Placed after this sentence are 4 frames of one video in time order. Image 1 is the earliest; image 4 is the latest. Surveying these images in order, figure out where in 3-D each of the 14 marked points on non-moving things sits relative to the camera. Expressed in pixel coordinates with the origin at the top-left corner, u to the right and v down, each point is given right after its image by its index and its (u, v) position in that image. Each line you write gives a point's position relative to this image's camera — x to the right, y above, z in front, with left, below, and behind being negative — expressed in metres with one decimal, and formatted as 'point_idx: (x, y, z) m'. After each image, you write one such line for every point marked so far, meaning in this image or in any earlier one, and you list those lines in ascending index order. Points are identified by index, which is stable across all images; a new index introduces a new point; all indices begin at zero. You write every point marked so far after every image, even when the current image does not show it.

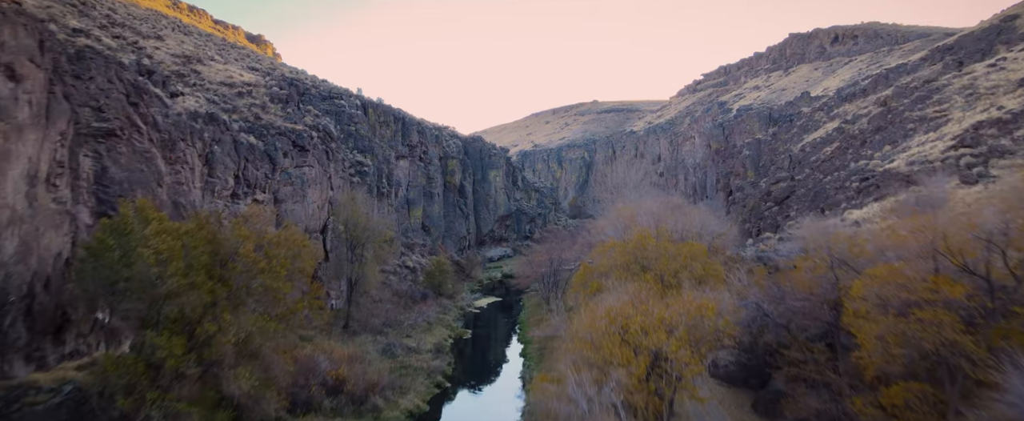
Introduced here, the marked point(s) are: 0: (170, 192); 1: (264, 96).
0: (-7.6, +0.4, +11.8) m
1: (-8.8, +4.1, +18.8) m
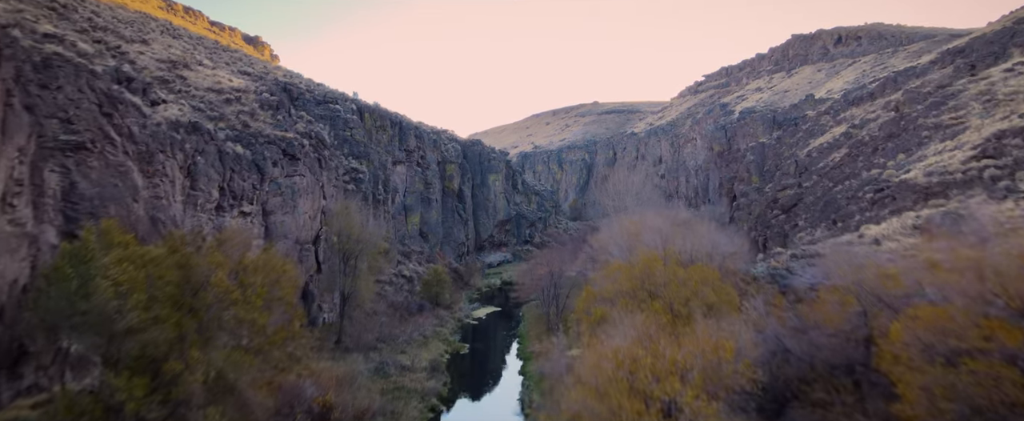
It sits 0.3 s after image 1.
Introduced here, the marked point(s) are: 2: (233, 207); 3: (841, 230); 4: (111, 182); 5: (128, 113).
0: (-7.7, +0.1, +11.1) m
1: (-8.8, +3.7, +18.1) m
2: (-7.6, +0.1, +14.4) m
3: (+9.4, -0.6, +15.2) m
4: (-7.8, +0.6, +10.3) m
5: (-8.4, +2.1, +11.6) m
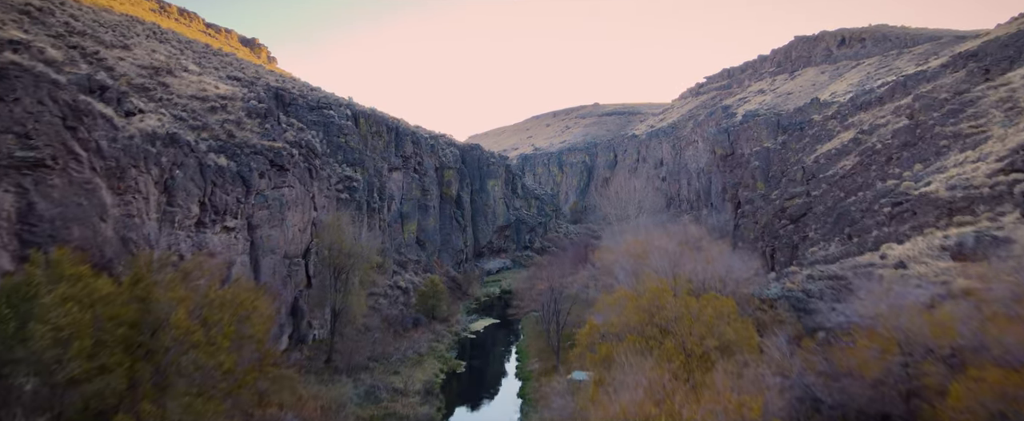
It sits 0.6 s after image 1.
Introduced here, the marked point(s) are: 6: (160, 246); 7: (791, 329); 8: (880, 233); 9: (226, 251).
0: (-7.7, -0.3, +10.3) m
1: (-8.9, +3.3, +17.3) m
2: (-7.6, -0.3, +13.6) m
3: (+9.4, -1.0, +14.4) m
4: (-7.8, +0.2, +9.5) m
5: (-8.5, +1.7, +10.8) m
6: (-7.7, -0.8, +11.5) m
7: (+5.3, -2.3, +10.0) m
8: (+9.8, -0.6, +14.1) m
9: (-7.4, -1.0, +13.7) m
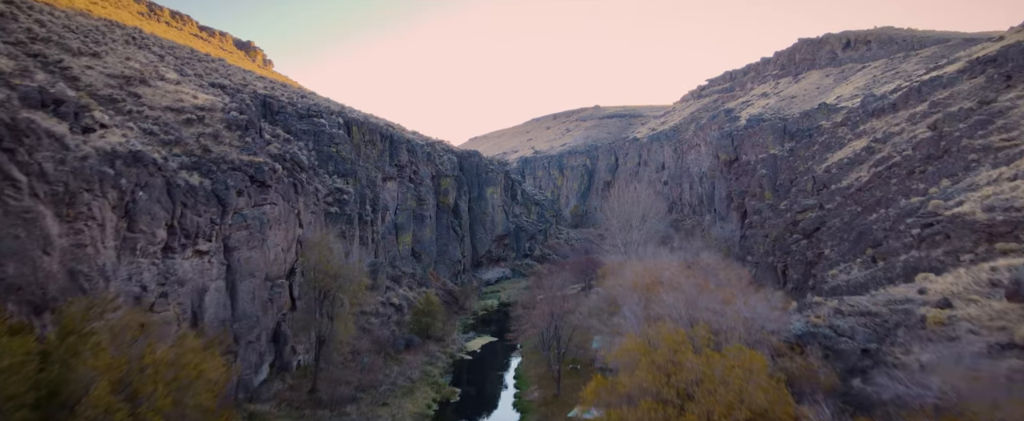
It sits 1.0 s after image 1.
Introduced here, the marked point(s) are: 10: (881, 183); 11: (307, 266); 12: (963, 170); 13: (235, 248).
0: (-7.8, -0.8, +9.2) m
1: (-9.0, +2.7, +16.2) m
2: (-7.7, -0.9, +12.5) m
3: (+9.3, -1.5, +13.3) m
4: (-7.9, -0.4, +8.4) m
5: (-8.6, +1.2, +9.7) m
6: (-7.8, -1.3, +10.4) m
7: (+5.2, -2.8, +8.8) m
8: (+9.7, -1.2, +12.9) m
9: (-7.5, -1.6, +12.6) m
10: (+13.5, +1.0, +19.3) m
11: (-6.6, -1.8, +17.2) m
12: (+13.1, +1.2, +15.4) m
13: (-7.5, -1.0, +14.3) m
